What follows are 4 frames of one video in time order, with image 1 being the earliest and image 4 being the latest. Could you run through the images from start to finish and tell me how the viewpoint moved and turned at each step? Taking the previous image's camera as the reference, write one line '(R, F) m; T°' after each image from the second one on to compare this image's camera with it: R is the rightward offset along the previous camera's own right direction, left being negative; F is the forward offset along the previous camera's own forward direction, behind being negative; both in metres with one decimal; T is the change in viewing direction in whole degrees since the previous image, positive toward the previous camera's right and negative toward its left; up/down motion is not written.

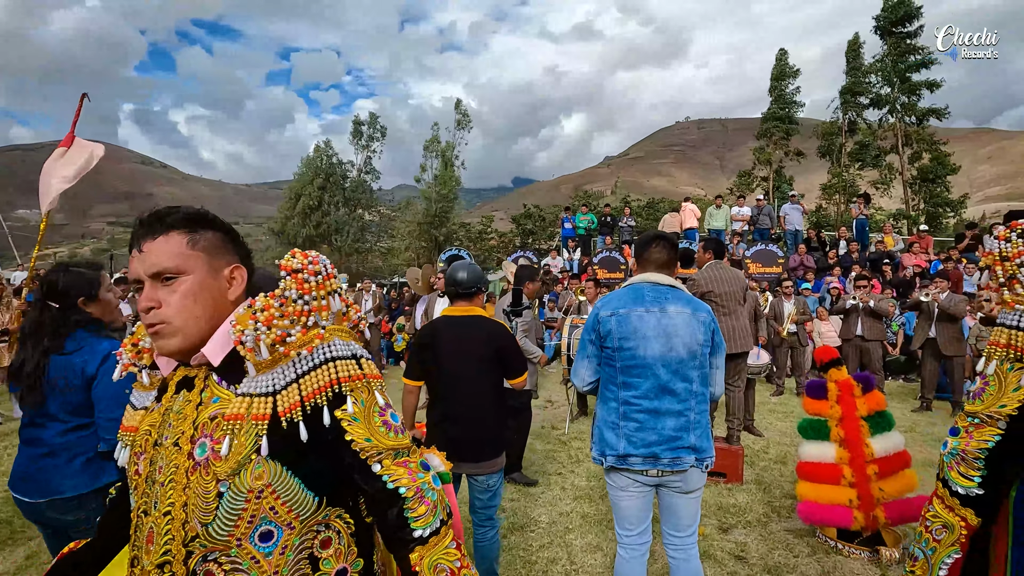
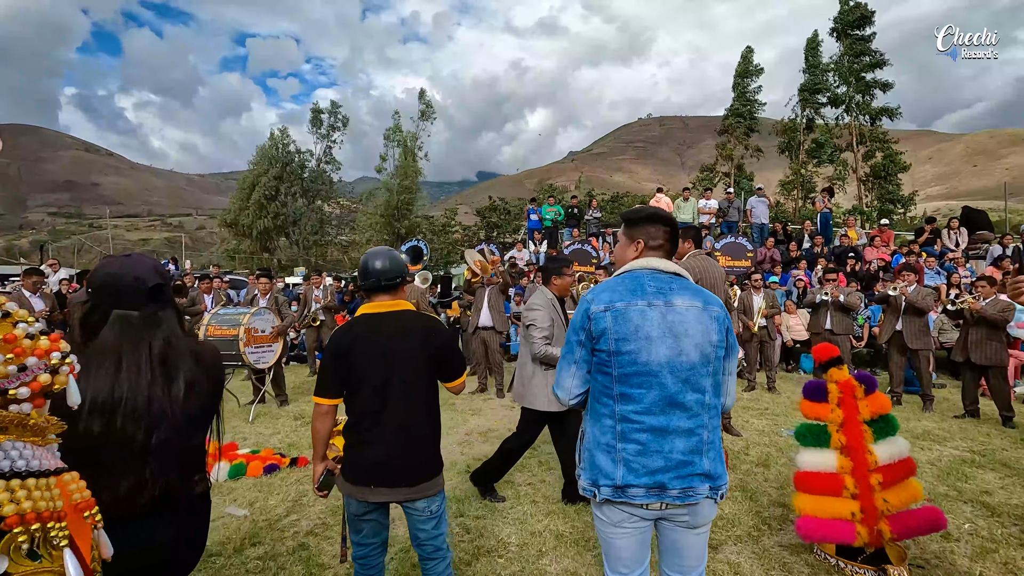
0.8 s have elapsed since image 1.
(0.0, +0.5) m; +4°
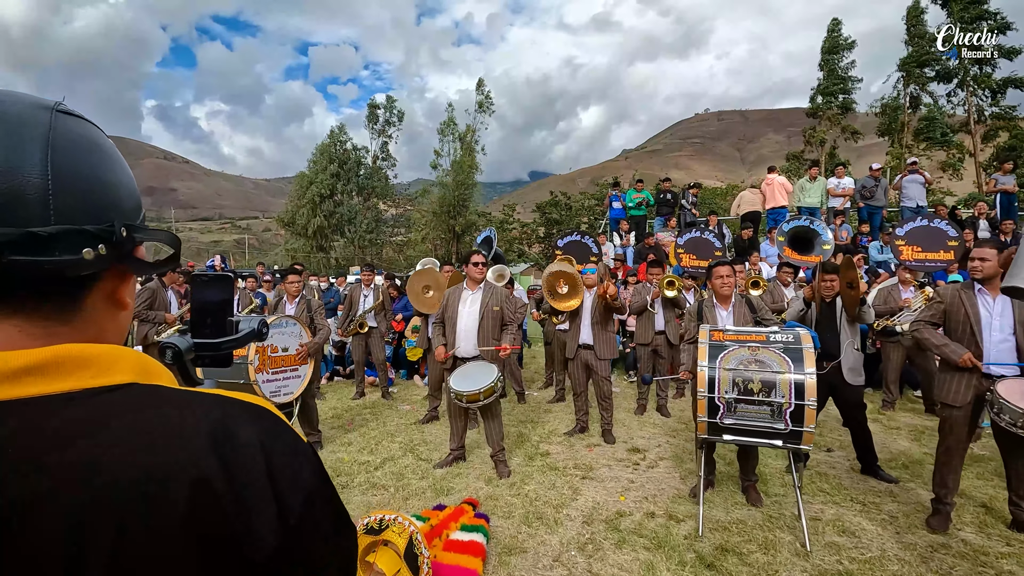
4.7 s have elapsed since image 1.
(-0.7, +2.3) m; -6°
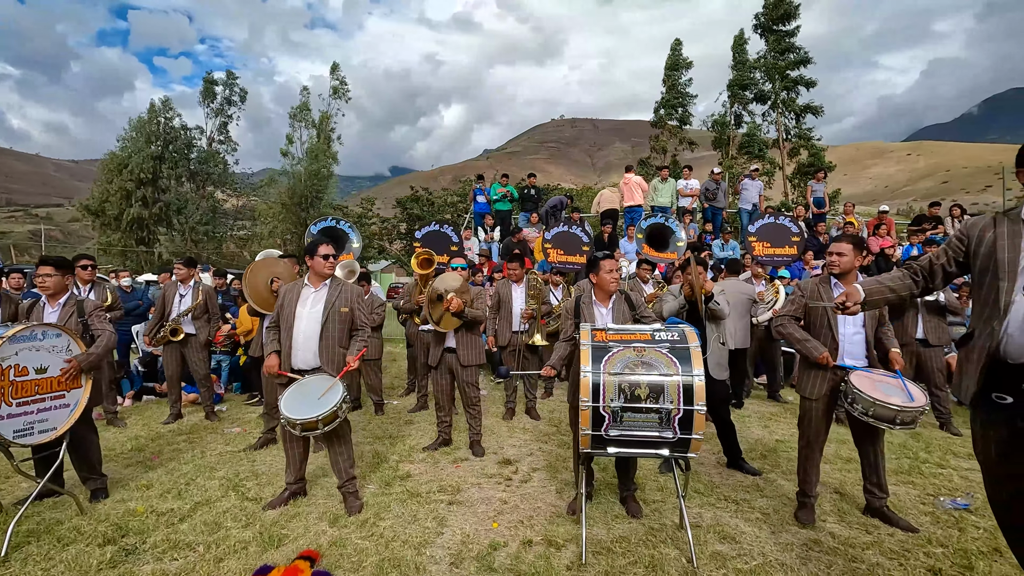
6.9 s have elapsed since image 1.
(+0.1, +0.7) m; +15°
